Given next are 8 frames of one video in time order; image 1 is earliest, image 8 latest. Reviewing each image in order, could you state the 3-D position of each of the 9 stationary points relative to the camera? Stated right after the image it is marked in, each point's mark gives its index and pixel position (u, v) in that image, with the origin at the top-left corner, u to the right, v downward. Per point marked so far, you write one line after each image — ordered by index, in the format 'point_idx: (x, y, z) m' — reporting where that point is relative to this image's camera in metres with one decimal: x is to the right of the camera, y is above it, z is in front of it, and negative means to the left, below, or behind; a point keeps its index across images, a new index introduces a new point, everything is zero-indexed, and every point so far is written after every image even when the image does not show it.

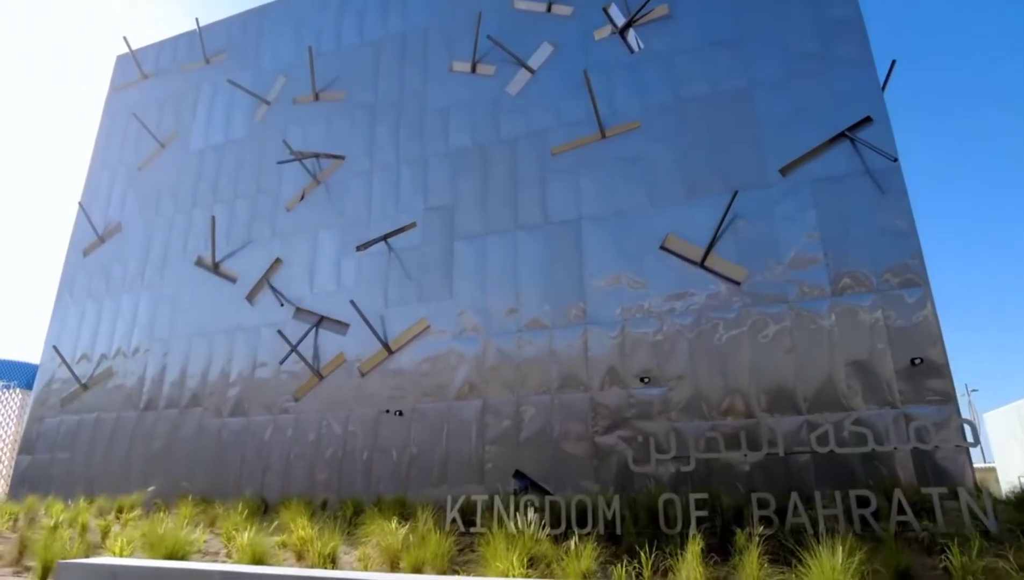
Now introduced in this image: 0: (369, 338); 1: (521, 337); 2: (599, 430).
0: (-1.9, -0.6, +8.7) m
1: (+0.1, -0.6, +7.9) m
2: (+1.0, -1.6, +7.3) m
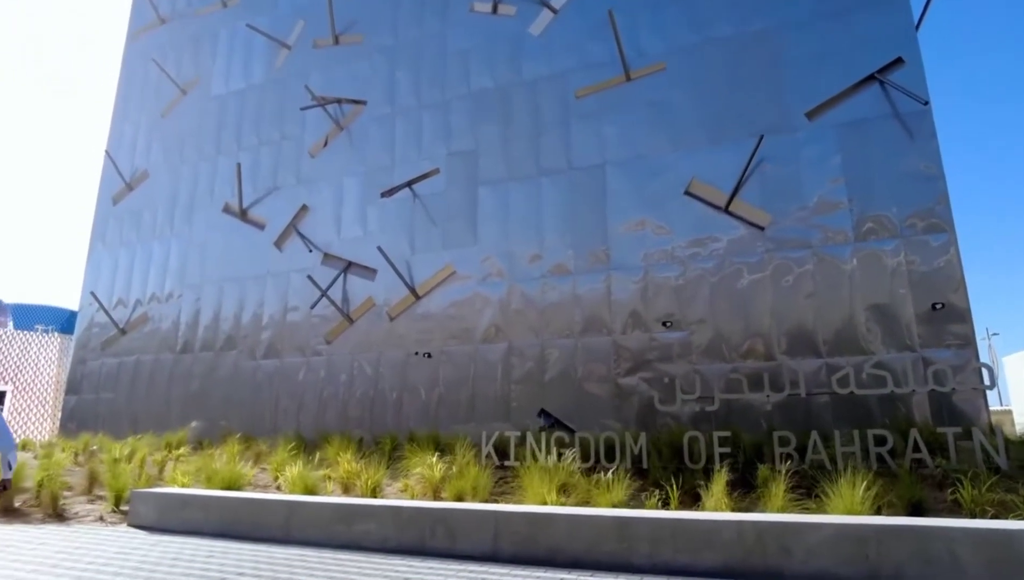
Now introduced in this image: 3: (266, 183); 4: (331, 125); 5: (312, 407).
0: (-1.6, +0.1, +8.9) m
1: (+0.4, +0.1, +8.1) m
2: (+1.3, -0.9, +7.5) m
3: (-3.8, +1.7, +10.2) m
4: (-2.7, +2.5, +9.9) m
5: (-2.8, -1.6, +9.1) m
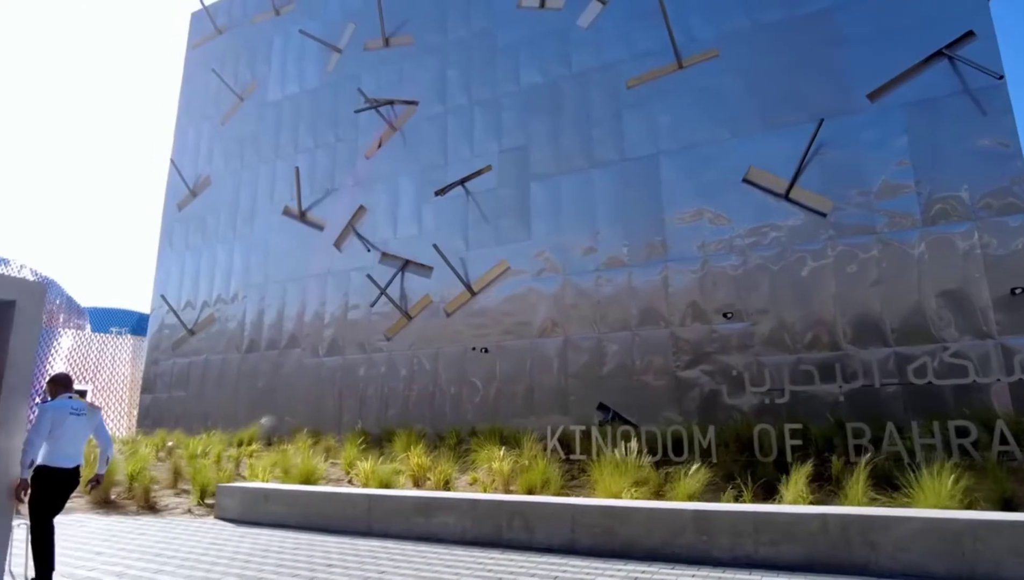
0: (-0.8, +0.1, +9.1) m
1: (+1.1, +0.2, +8.1) m
2: (+1.9, -0.8, +7.5) m
3: (-3.0, +1.7, +10.5) m
4: (-1.9, +2.5, +10.1) m
5: (-2.0, -1.6, +9.3) m
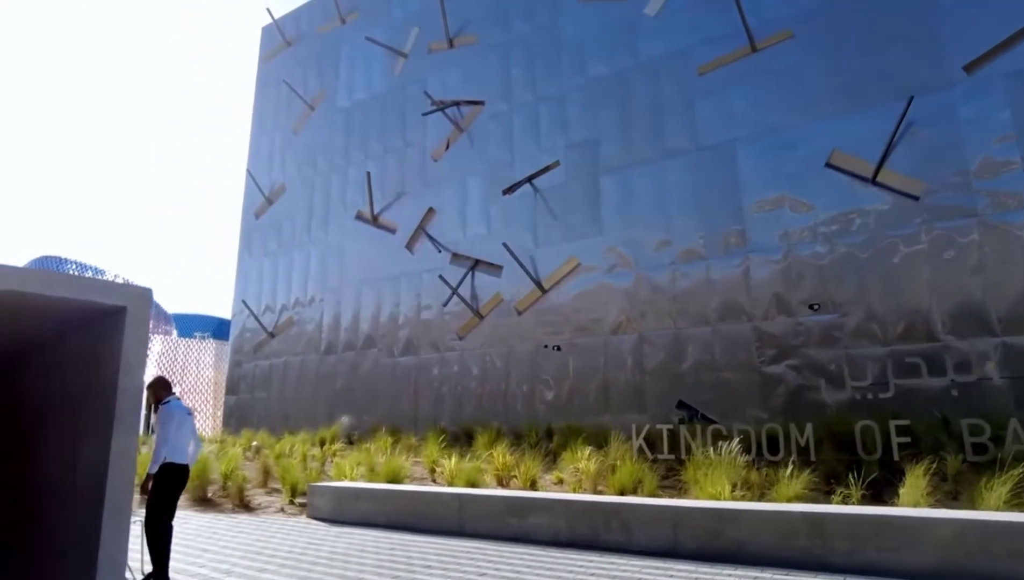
0: (+0.1, +0.2, +9.0) m
1: (+2.0, +0.2, +7.8) m
2: (+2.8, -0.8, +7.2) m
3: (-1.9, +1.7, +10.7) m
4: (-0.9, +2.5, +10.2) m
5: (-0.9, -1.6, +9.4) m
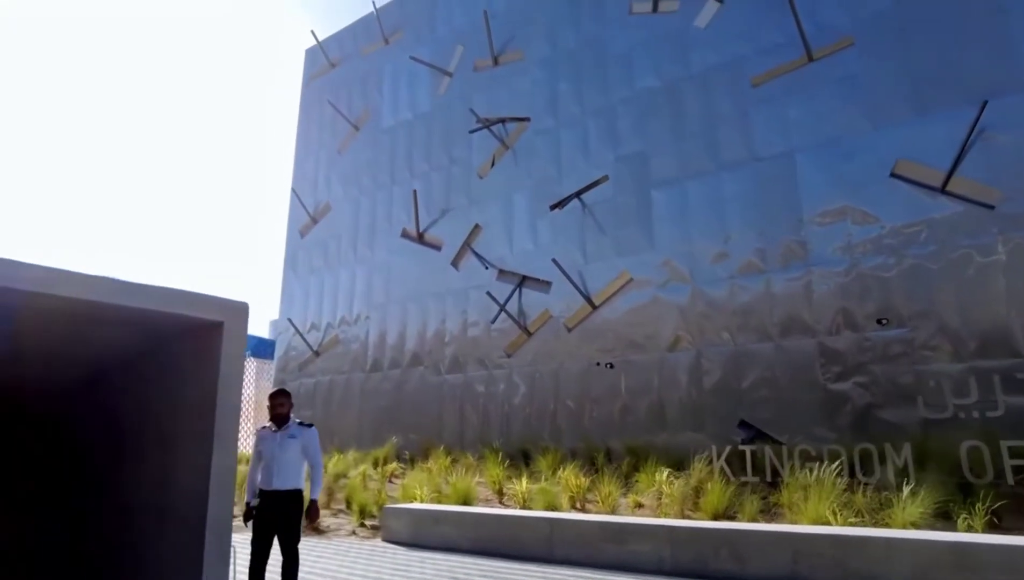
0: (+0.8, -0.1, +8.9) m
1: (+2.6, +0.1, +7.6) m
2: (+3.3, -0.9, +6.9) m
3: (-1.2, +1.4, +10.6) m
4: (-0.2, +2.2, +10.1) m
5: (-0.2, -1.8, +9.3) m
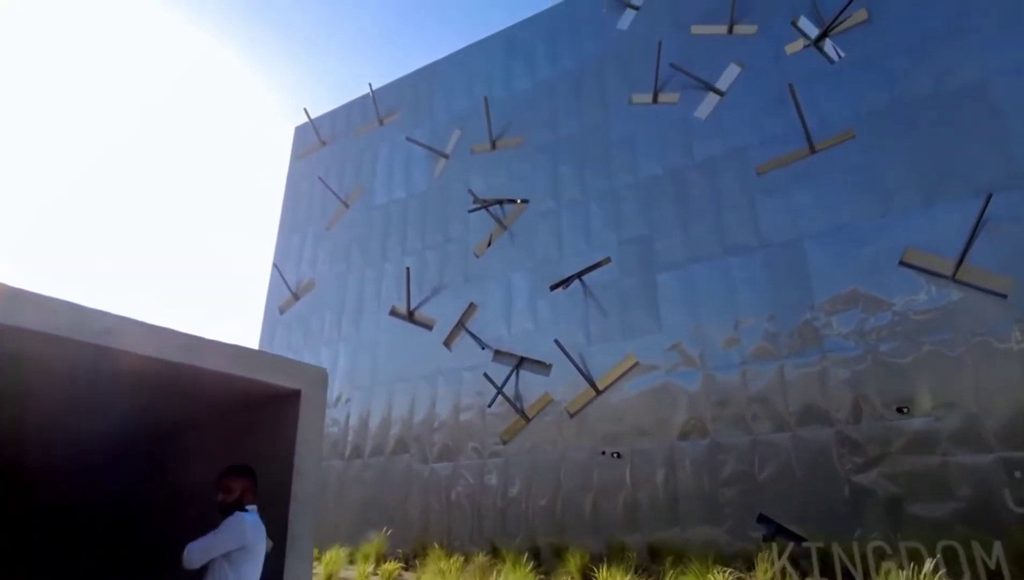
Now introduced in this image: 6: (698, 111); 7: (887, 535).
0: (+0.8, -1.1, +8.6) m
1: (+2.6, -0.9, +7.4) m
2: (+3.4, -1.8, +6.6) m
3: (-1.3, +0.1, +10.4) m
4: (-0.3, +1.0, +10.0) m
5: (-0.3, -2.9, +8.6) m
6: (+2.5, +2.4, +8.8) m
7: (+3.6, -2.4, +6.3) m
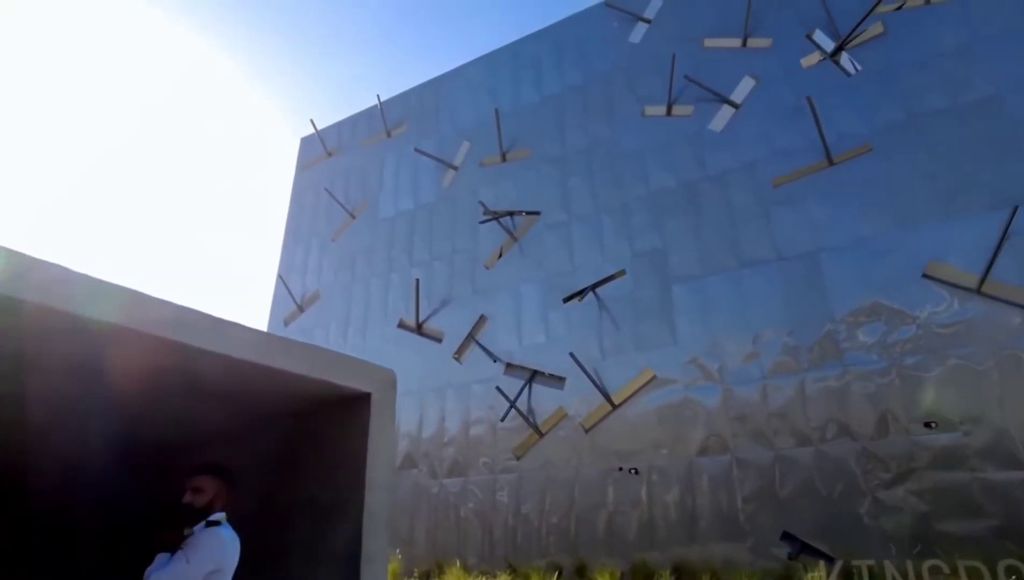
0: (+1.0, -1.3, +8.4) m
1: (+2.8, -1.0, +7.3) m
2: (+3.6, -1.9, +6.5) m
3: (-1.1, -0.1, +10.2) m
4: (-0.1, +0.8, +9.9) m
5: (-0.1, -3.1, +8.4) m
6: (+2.7, +2.2, +8.7) m
7: (+3.8, -2.5, +6.2) m
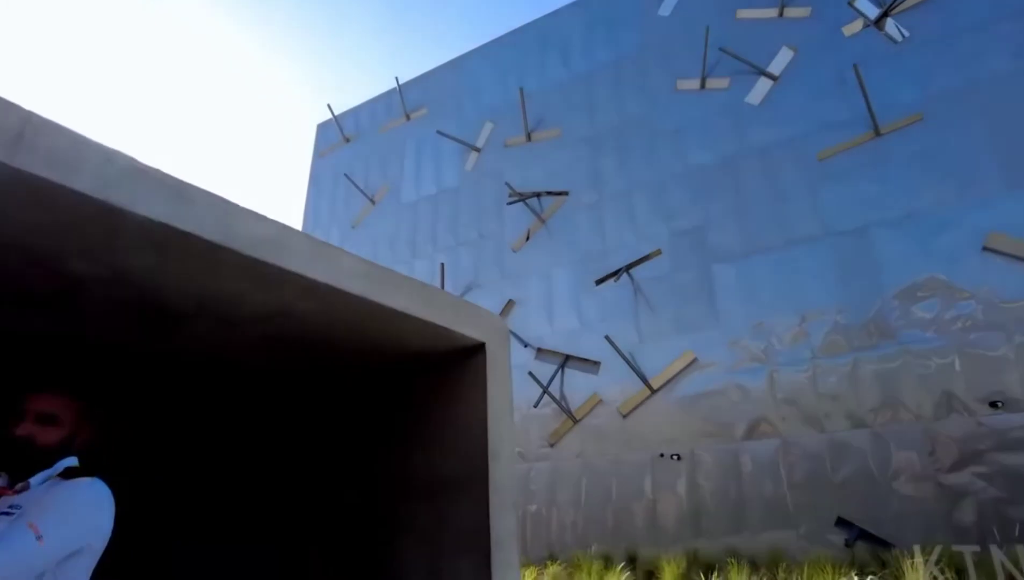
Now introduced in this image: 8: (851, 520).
0: (+1.4, -1.1, +8.1) m
1: (+3.2, -0.8, +7.0) m
2: (+4.0, -1.7, +6.2) m
3: (-0.7, +0.1, +9.9) m
4: (+0.3, +1.0, +9.6) m
5: (+0.3, -2.9, +8.1) m
6: (+3.0, +2.5, +8.4) m
7: (+4.2, -2.2, +5.8) m
8: (+3.3, -2.2, +6.4) m
